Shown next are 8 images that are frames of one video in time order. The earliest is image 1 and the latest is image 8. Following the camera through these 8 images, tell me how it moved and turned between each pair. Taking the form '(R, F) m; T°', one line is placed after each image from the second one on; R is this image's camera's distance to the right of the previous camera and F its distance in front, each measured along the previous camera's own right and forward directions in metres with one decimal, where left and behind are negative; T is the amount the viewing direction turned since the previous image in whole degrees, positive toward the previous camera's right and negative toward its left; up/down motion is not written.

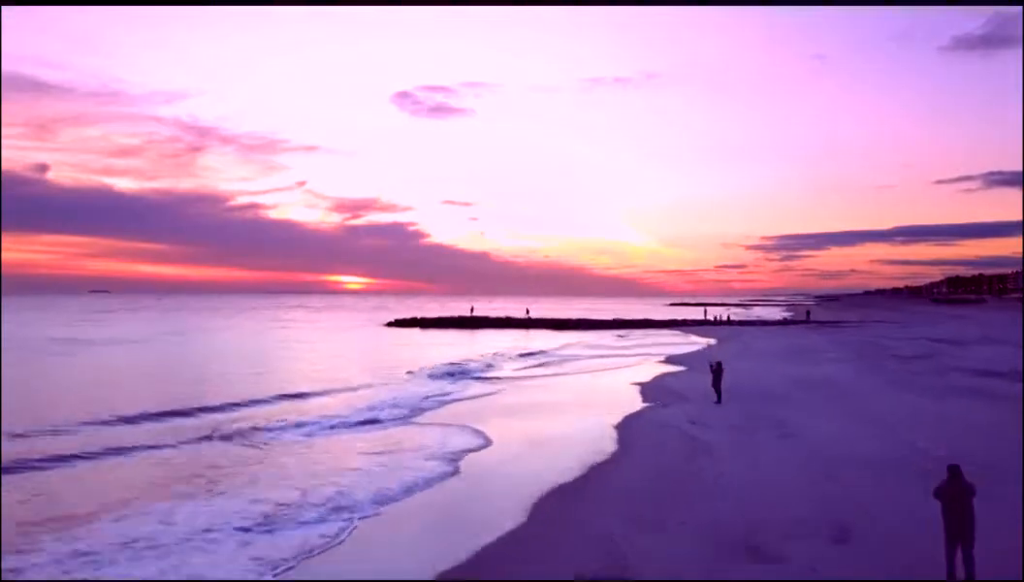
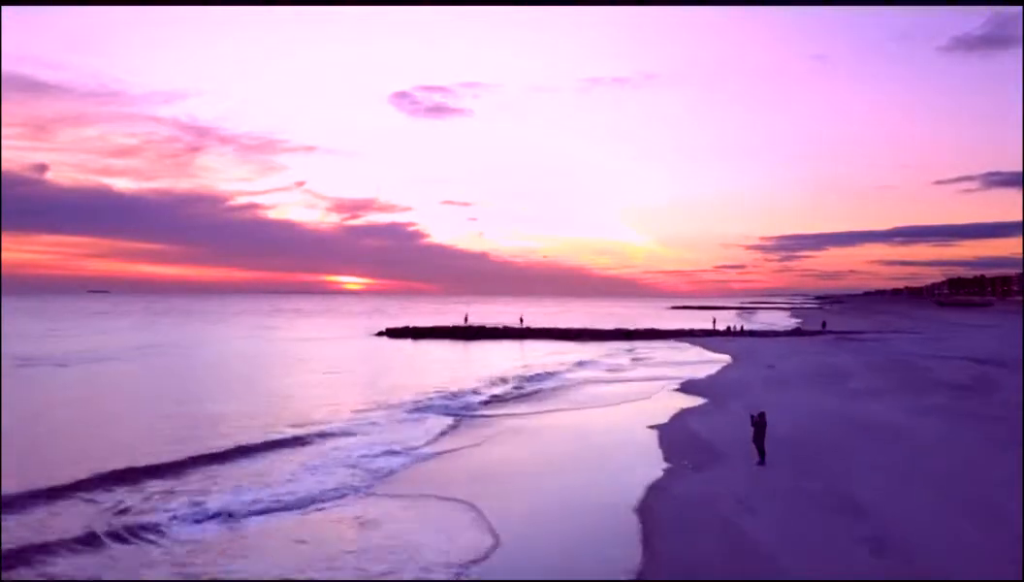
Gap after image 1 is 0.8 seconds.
(0.0, +2.1) m; 0°
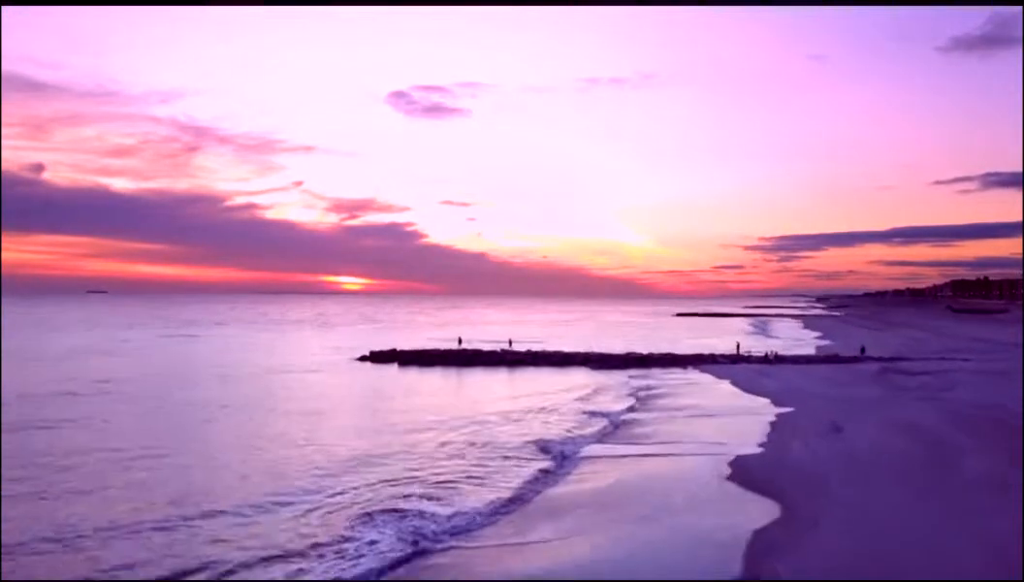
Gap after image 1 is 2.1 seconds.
(0.0, +4.9) m; 0°
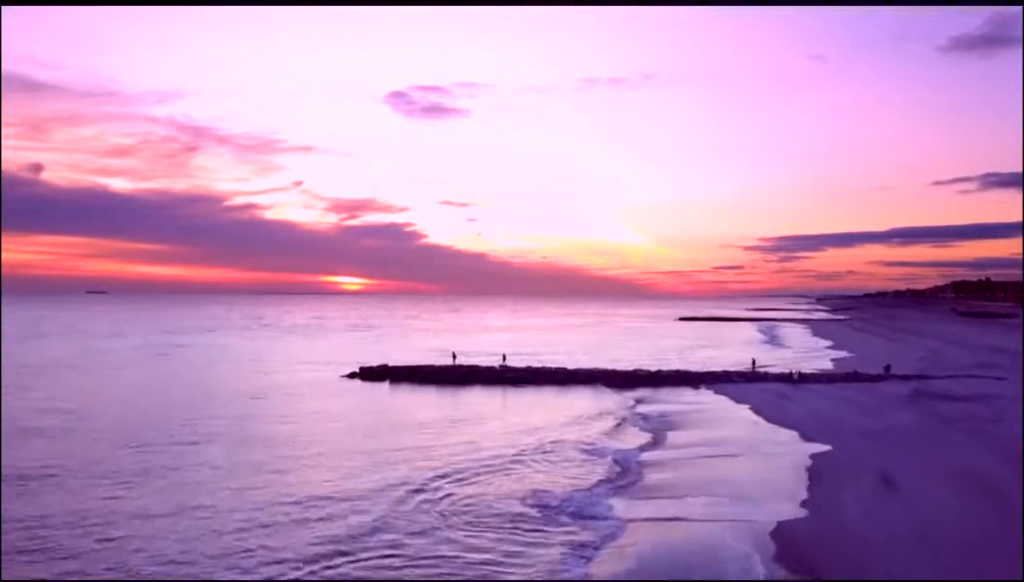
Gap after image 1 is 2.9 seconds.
(0.0, +2.5) m; 0°
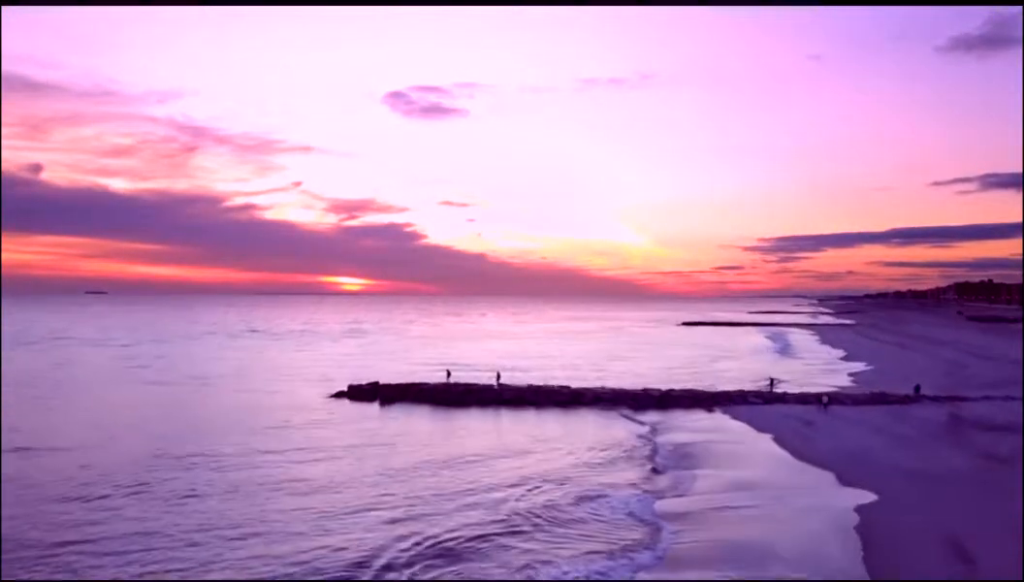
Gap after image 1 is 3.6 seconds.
(0.0, +2.6) m; 0°
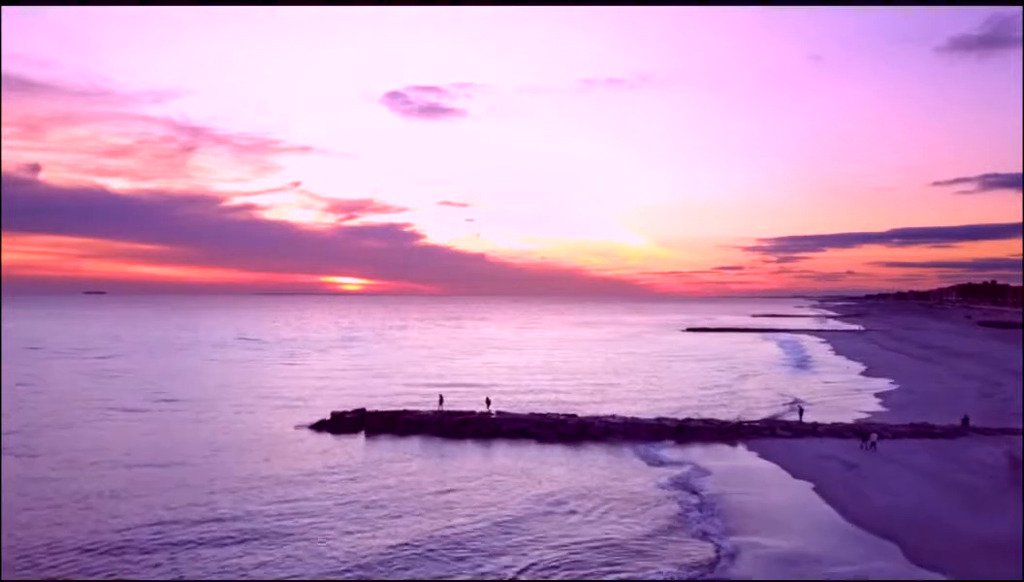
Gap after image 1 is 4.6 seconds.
(0.0, +3.4) m; 0°
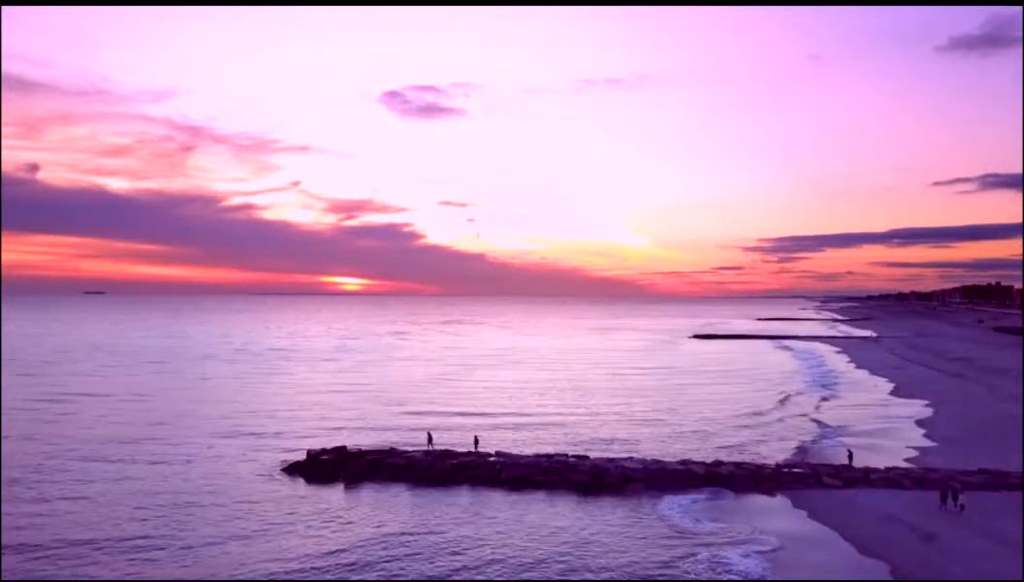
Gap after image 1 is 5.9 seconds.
(-0.1, +4.2) m; 0°
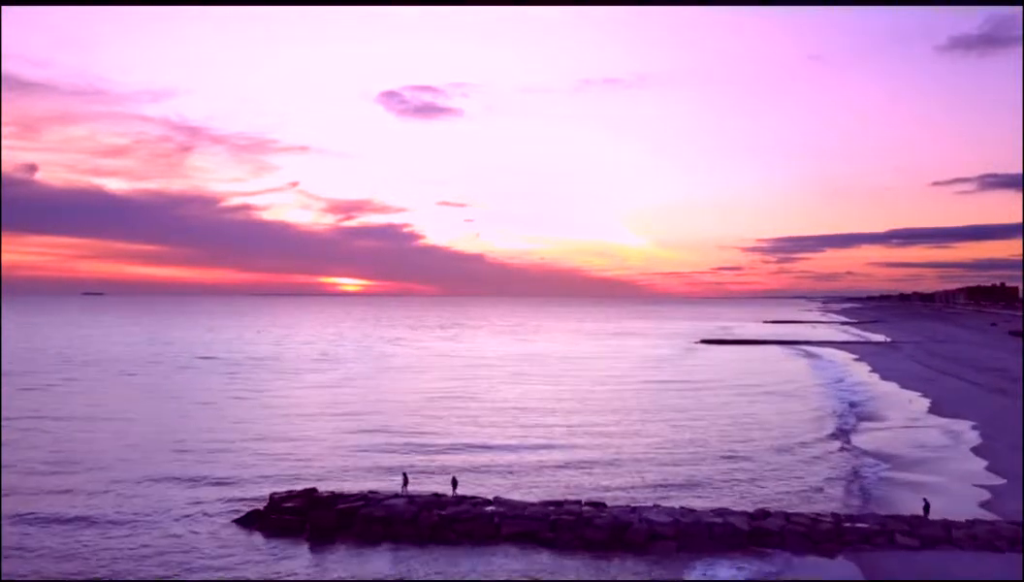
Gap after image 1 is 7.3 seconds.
(-0.1, +4.6) m; 0°
